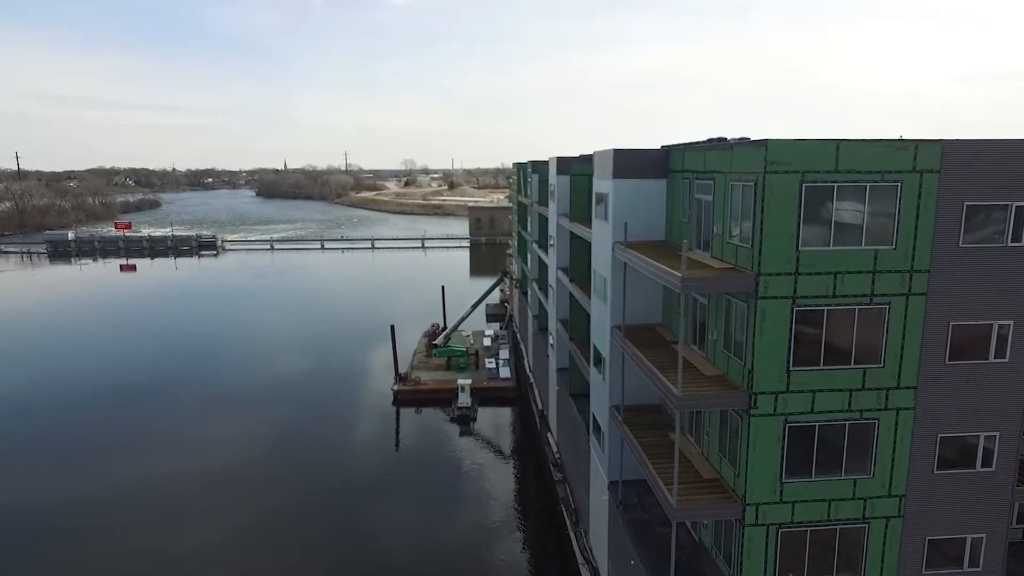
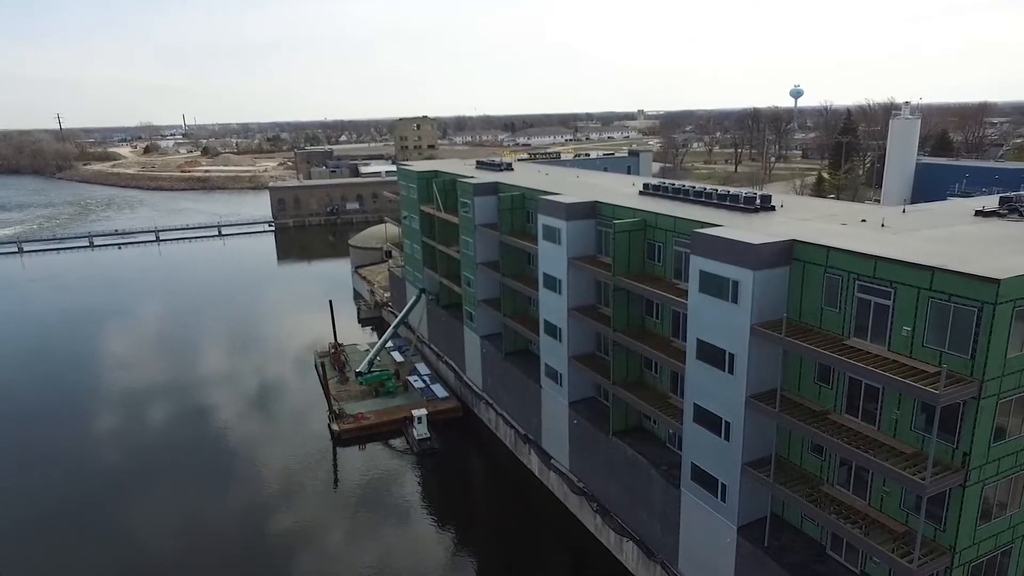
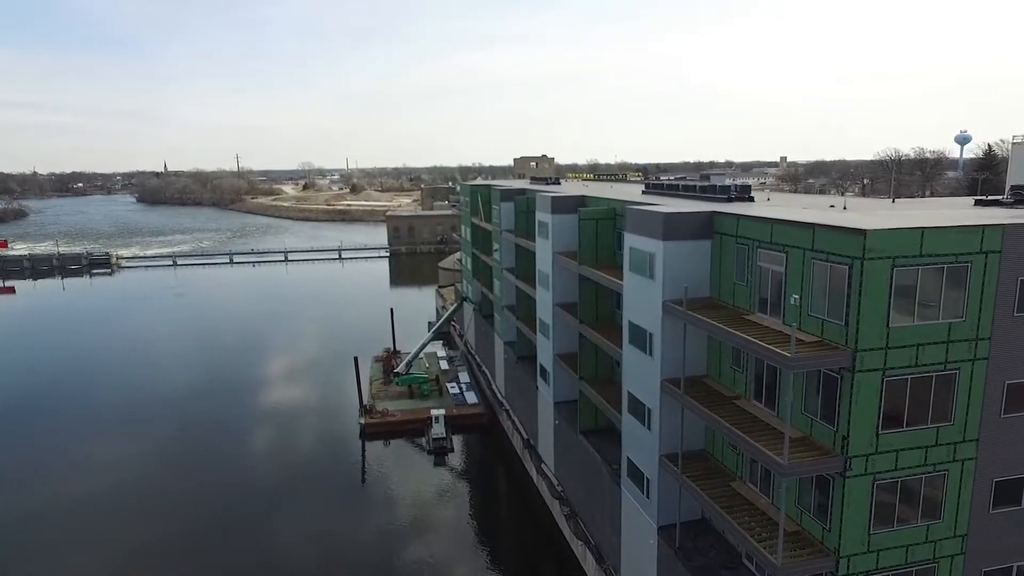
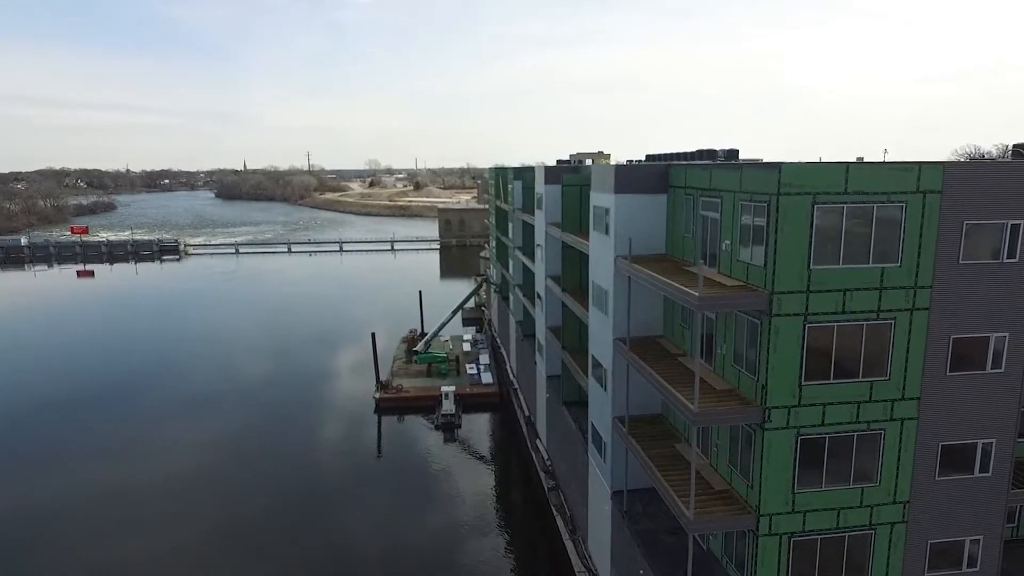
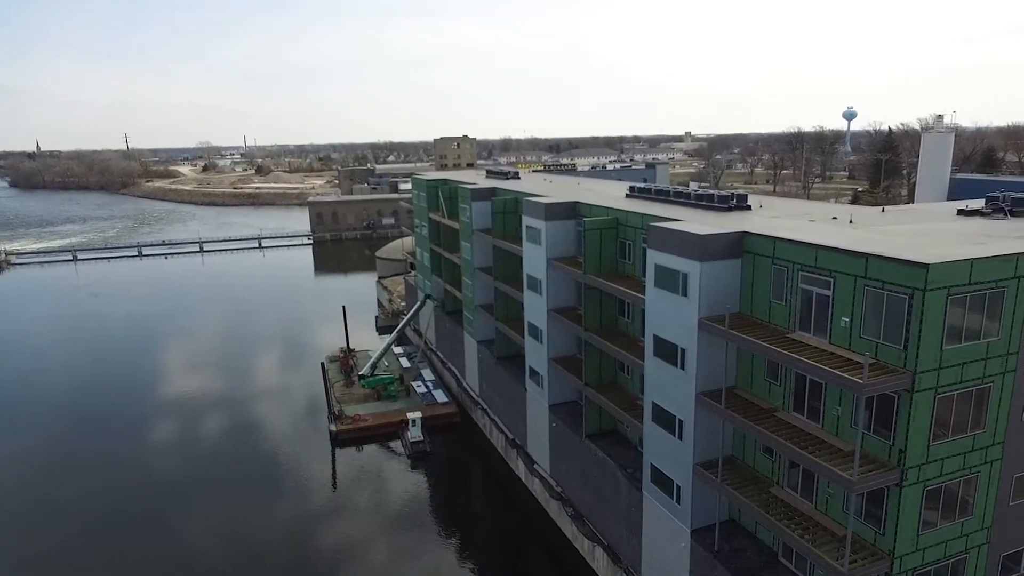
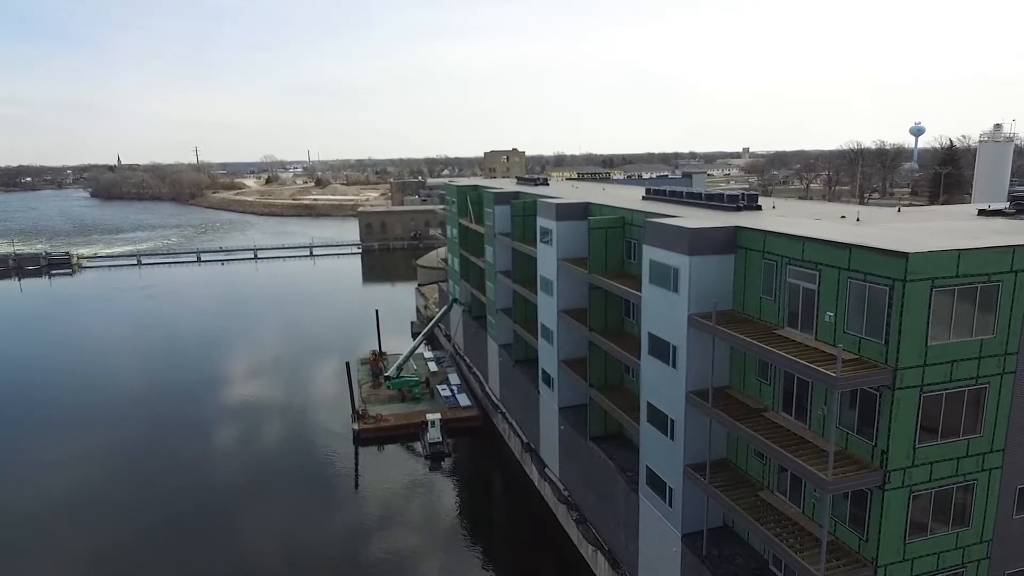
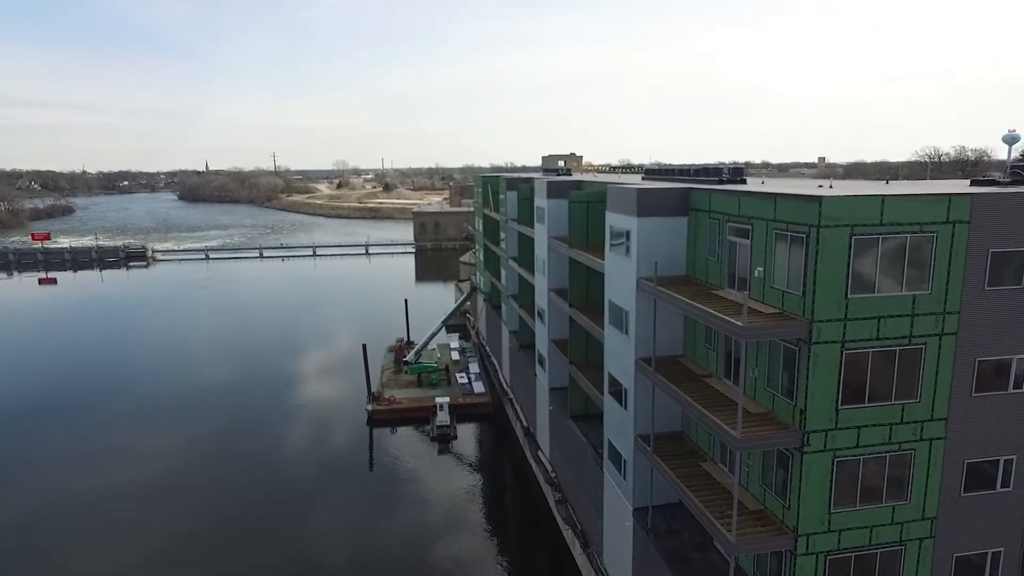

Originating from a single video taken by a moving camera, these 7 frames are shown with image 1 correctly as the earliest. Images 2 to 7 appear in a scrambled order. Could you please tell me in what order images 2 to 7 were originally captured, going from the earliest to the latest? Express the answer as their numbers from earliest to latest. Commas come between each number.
4, 7, 3, 6, 5, 2
